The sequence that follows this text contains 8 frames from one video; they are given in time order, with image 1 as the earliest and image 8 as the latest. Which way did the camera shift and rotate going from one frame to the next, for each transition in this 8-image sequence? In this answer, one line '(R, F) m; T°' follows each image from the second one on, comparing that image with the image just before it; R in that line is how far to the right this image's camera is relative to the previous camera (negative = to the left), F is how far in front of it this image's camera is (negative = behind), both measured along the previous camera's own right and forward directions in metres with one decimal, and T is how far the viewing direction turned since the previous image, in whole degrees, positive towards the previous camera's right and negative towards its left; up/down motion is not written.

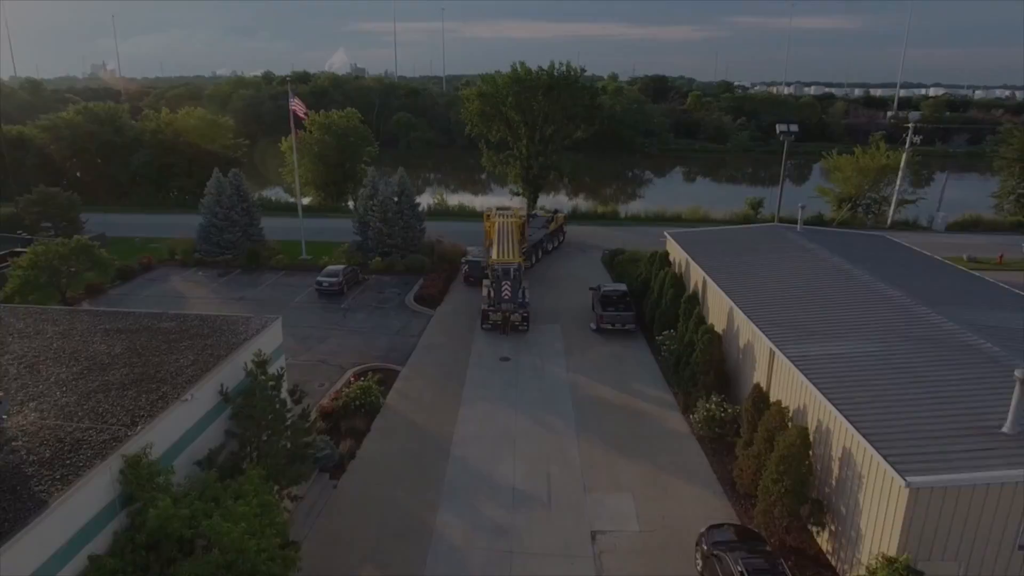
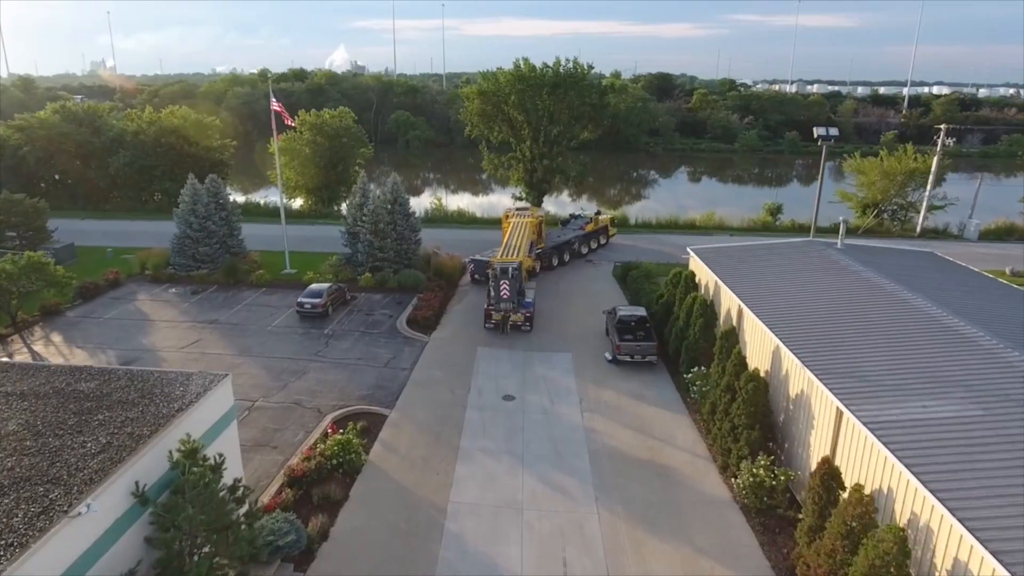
(-0.1, +2.2) m; 0°
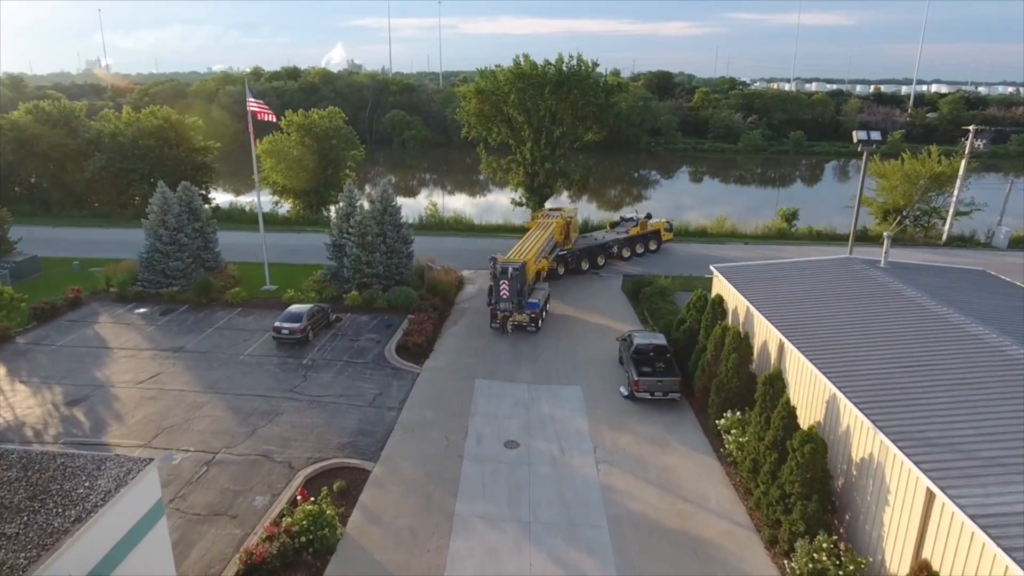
(-0.1, +2.0) m; 0°
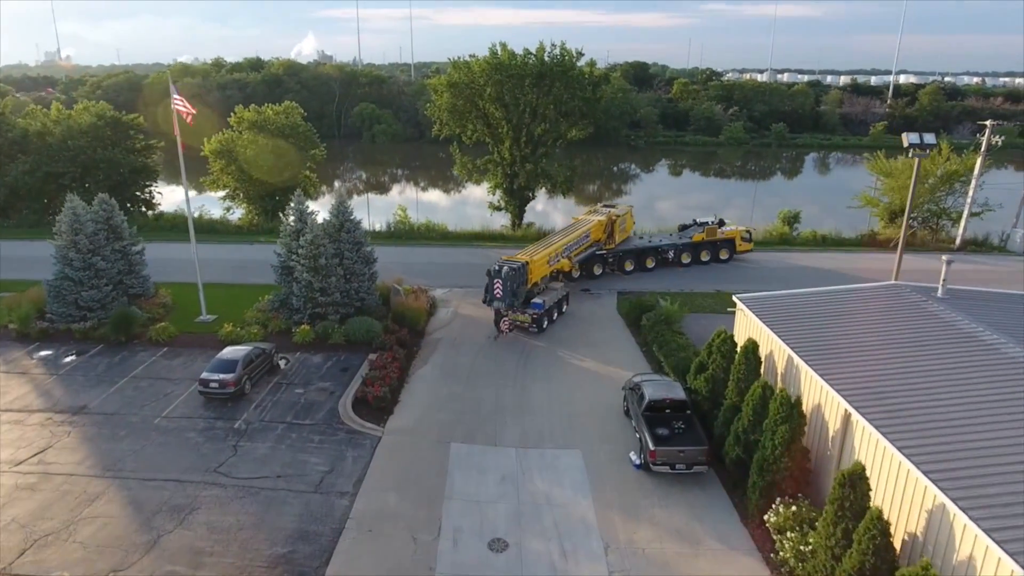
(-0.1, +3.0) m; +2°
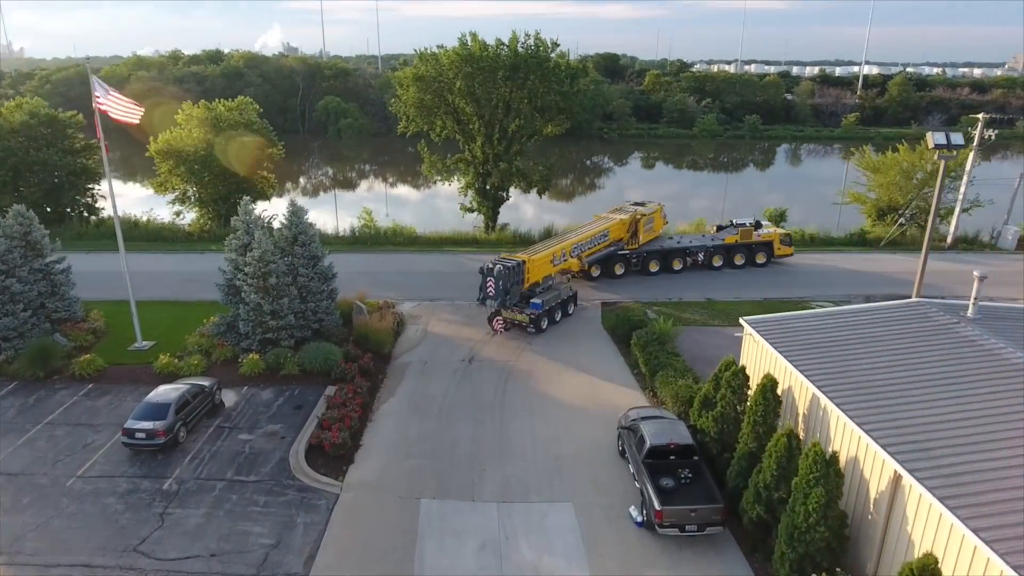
(-0.1, +1.8) m; +2°
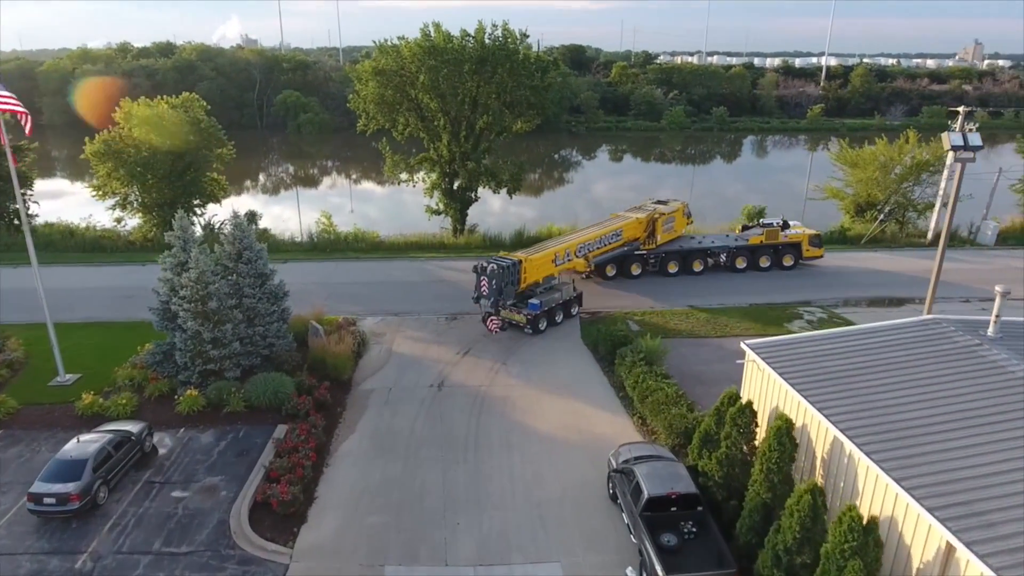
(-0.1, +1.5) m; +3°
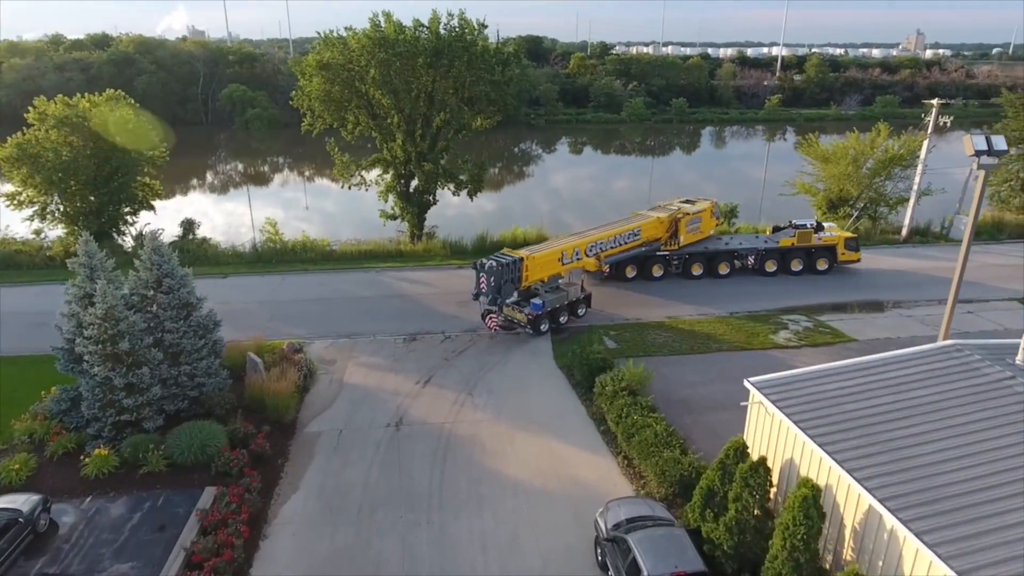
(-0.1, +1.6) m; +3°
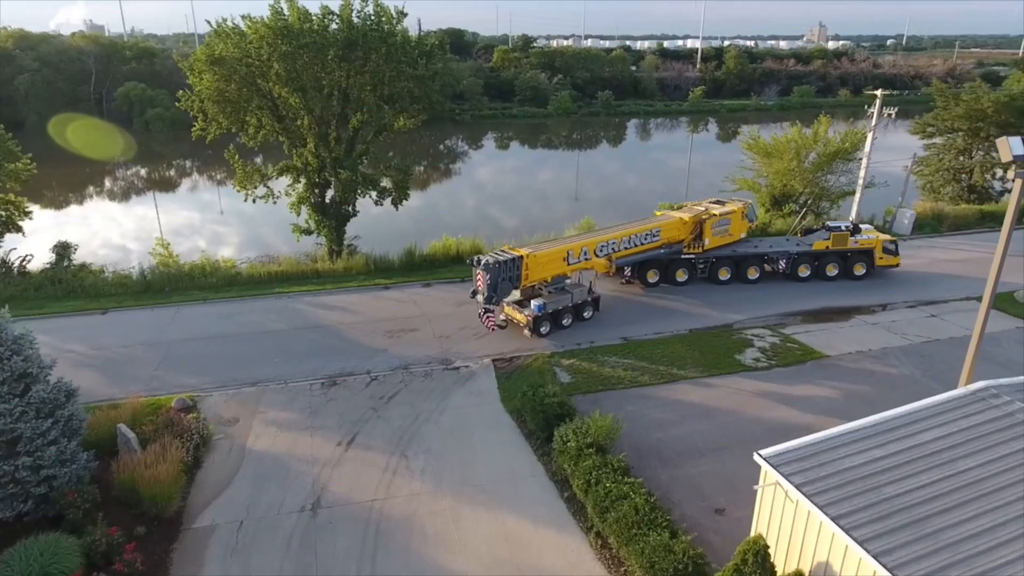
(-0.1, +2.3) m; +6°
